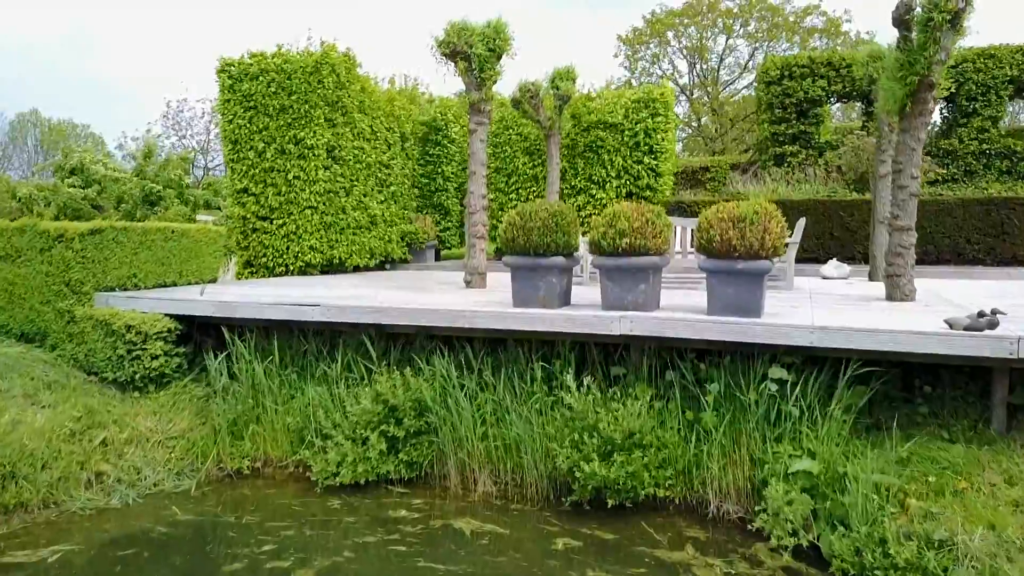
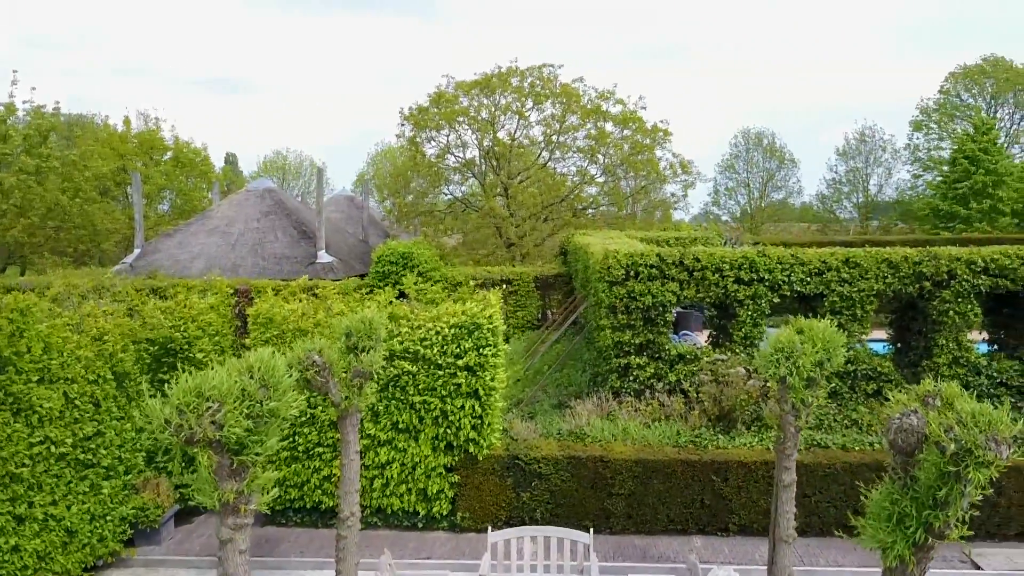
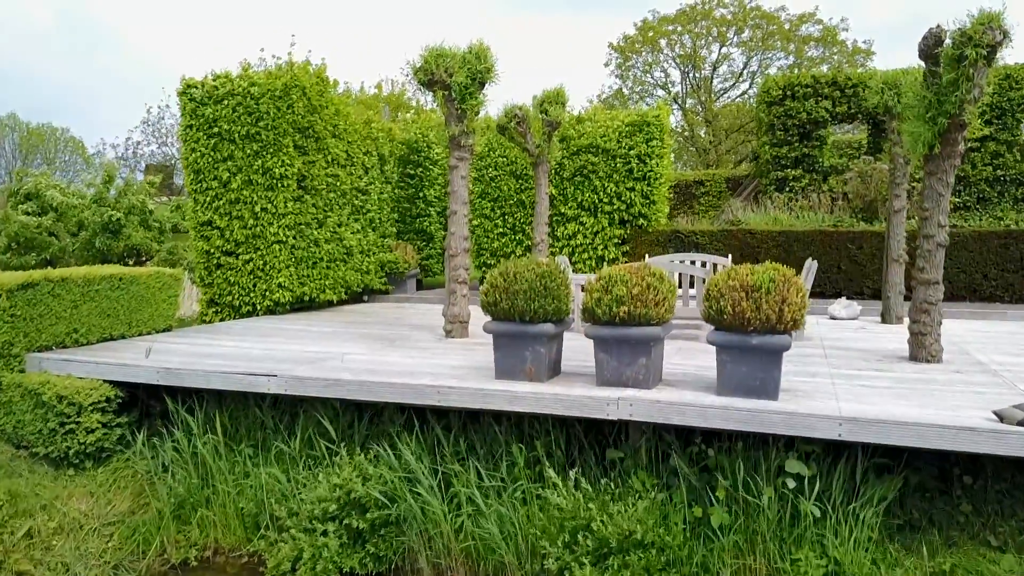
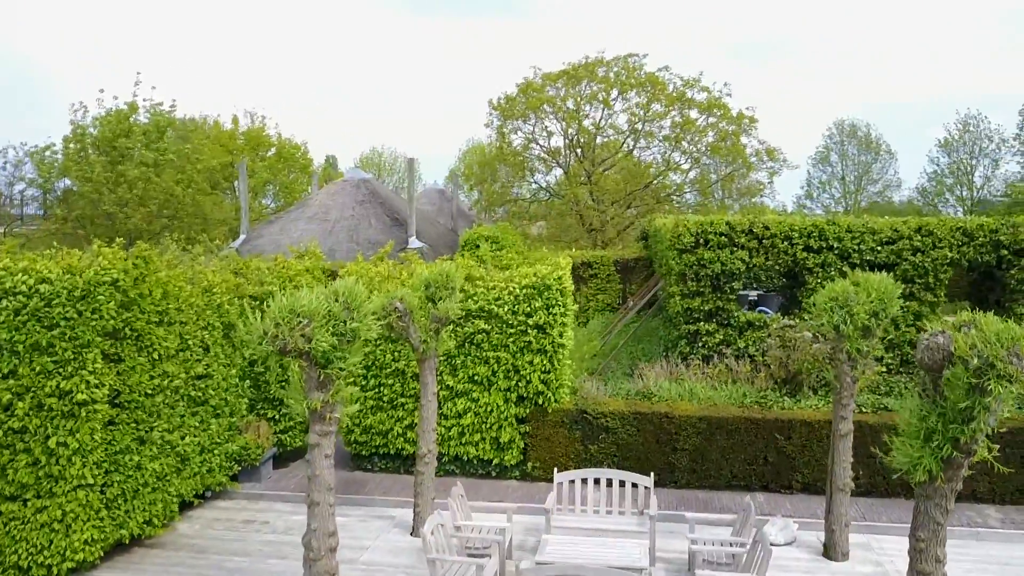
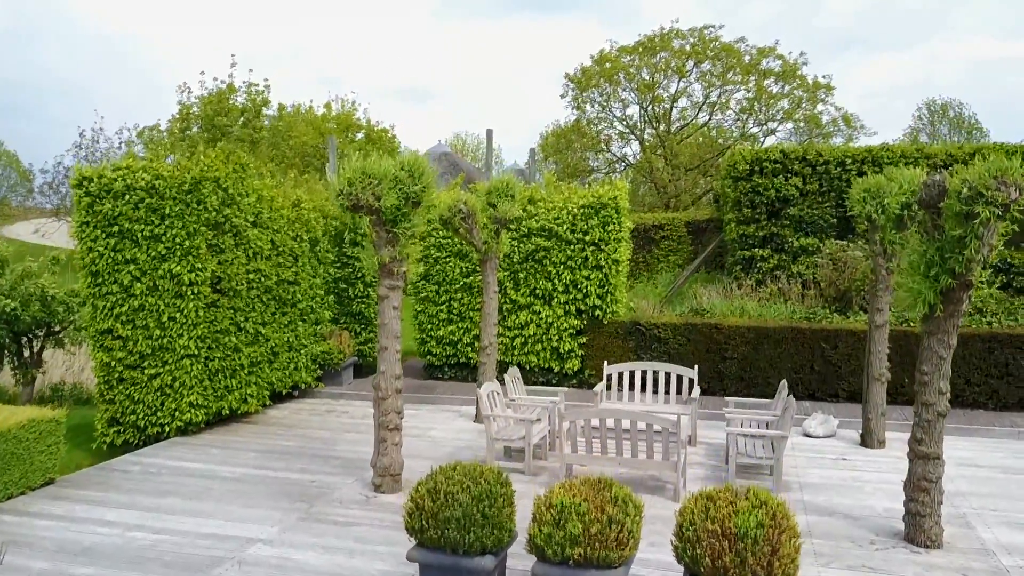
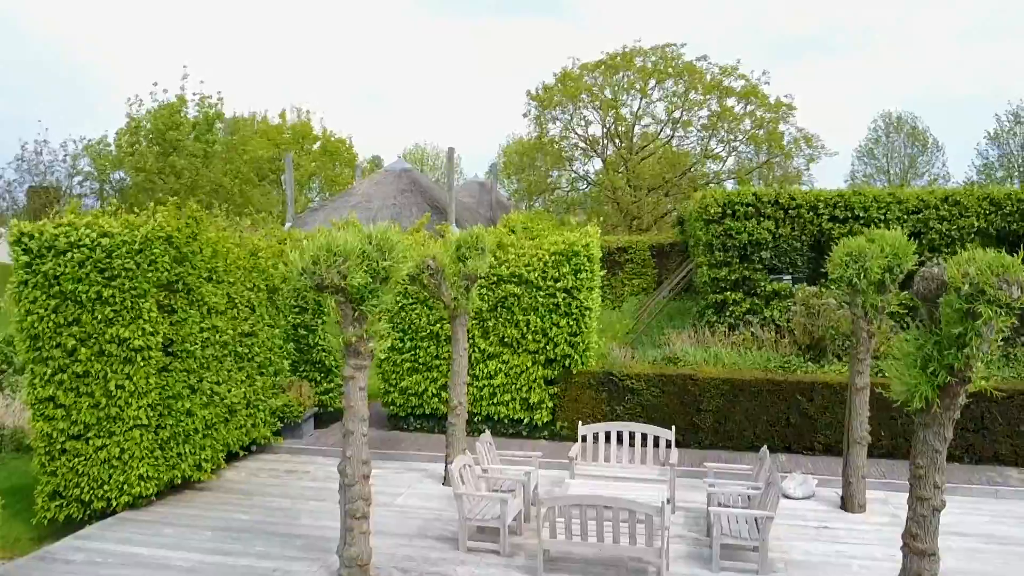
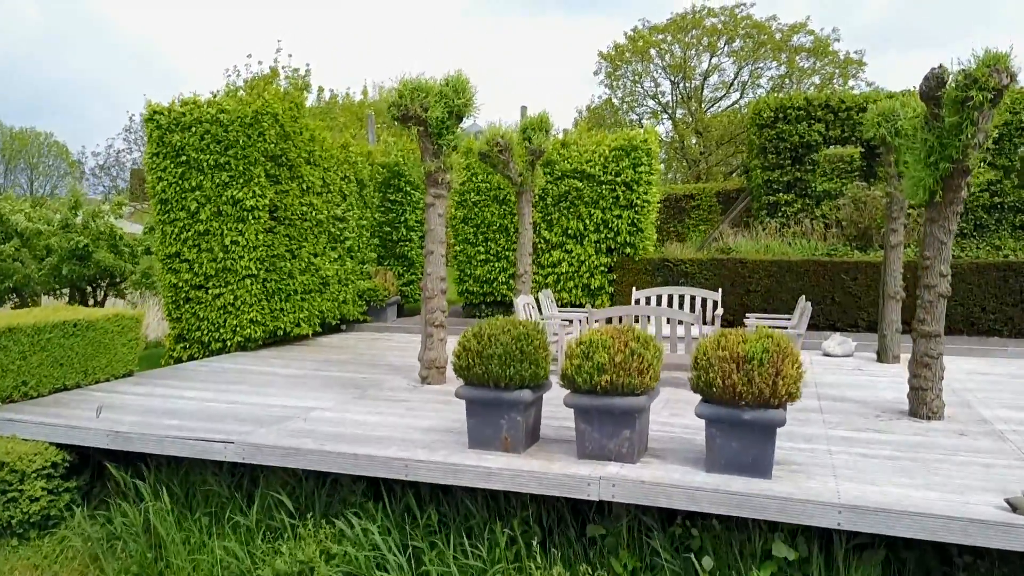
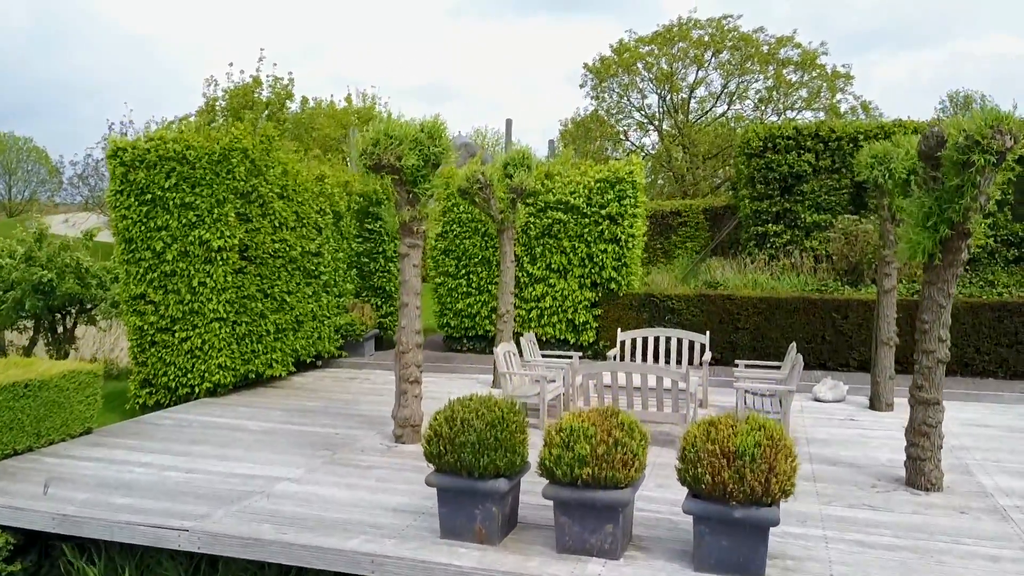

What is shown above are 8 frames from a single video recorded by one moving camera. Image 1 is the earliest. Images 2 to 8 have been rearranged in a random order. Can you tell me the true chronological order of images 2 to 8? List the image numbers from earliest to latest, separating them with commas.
3, 7, 8, 5, 6, 4, 2
